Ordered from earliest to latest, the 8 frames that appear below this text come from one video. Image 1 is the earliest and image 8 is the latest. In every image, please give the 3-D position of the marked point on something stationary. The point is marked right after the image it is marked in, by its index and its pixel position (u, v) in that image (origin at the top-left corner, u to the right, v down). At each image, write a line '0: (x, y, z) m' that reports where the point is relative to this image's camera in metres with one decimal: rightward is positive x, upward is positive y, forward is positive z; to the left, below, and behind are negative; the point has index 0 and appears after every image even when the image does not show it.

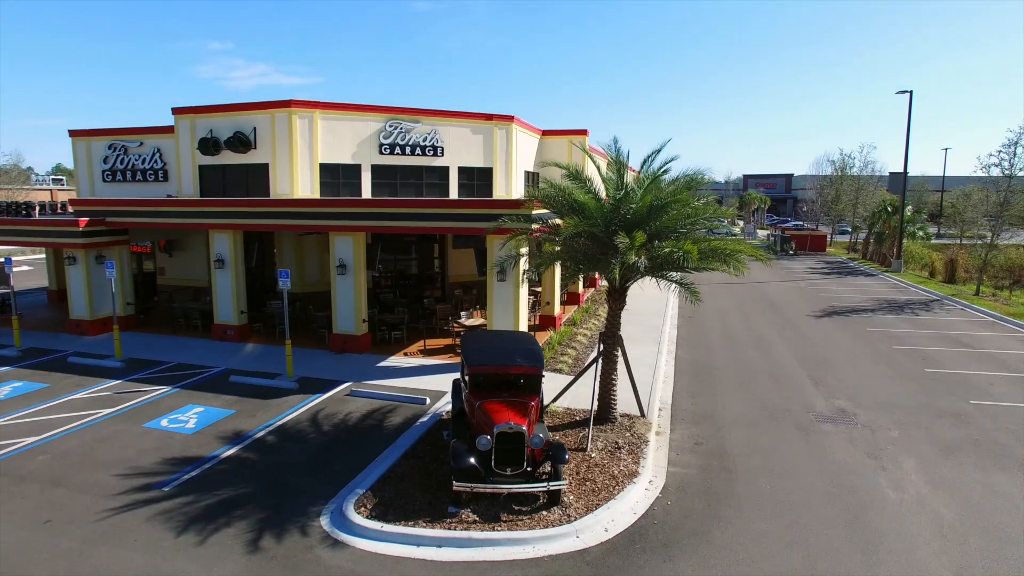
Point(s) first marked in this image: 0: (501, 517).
0: (0.0, -3.1, +8.9) m
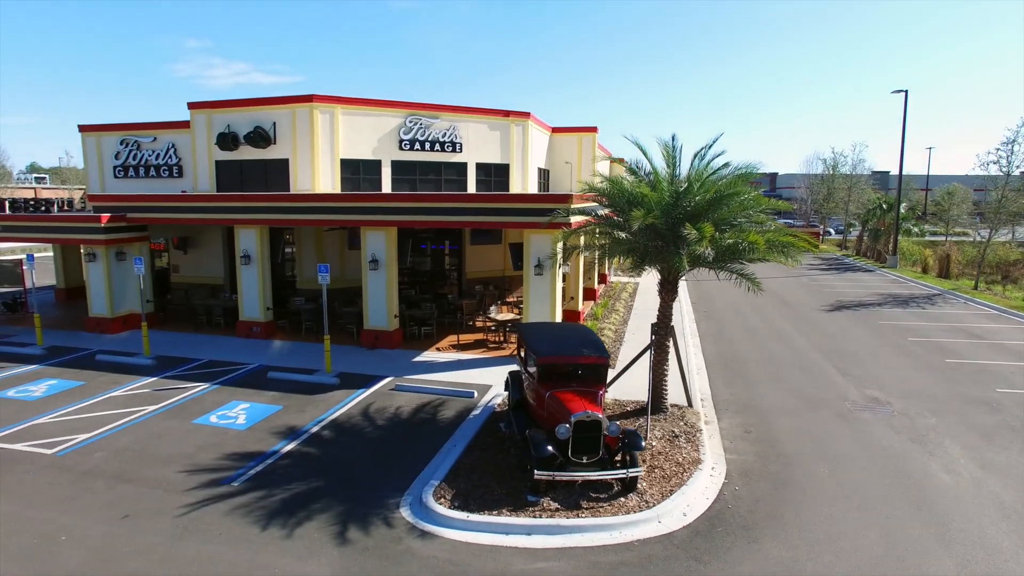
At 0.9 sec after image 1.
0: (+1.1, -3.0, +9.0) m
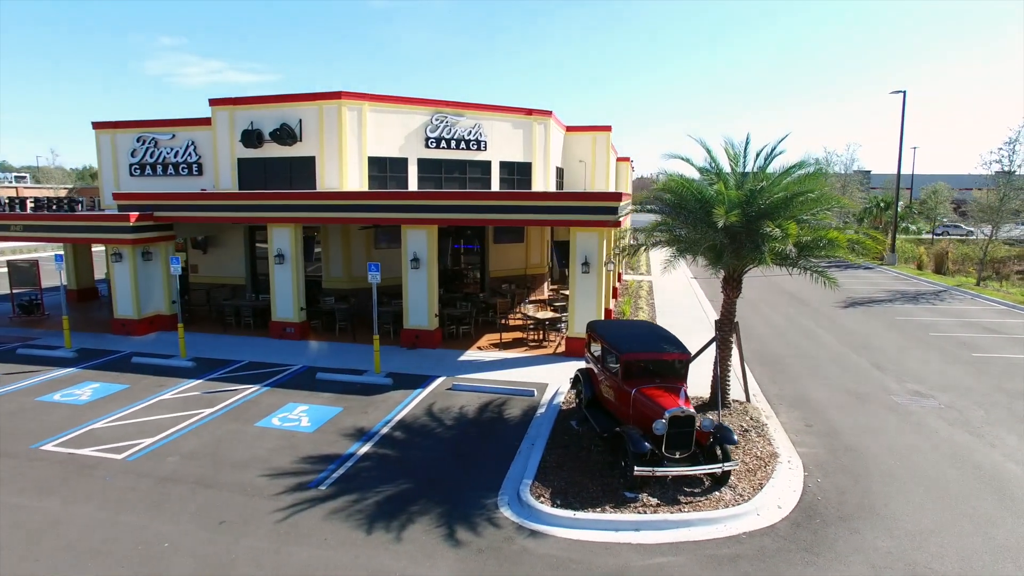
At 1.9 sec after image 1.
0: (+2.4, -2.9, +9.0) m
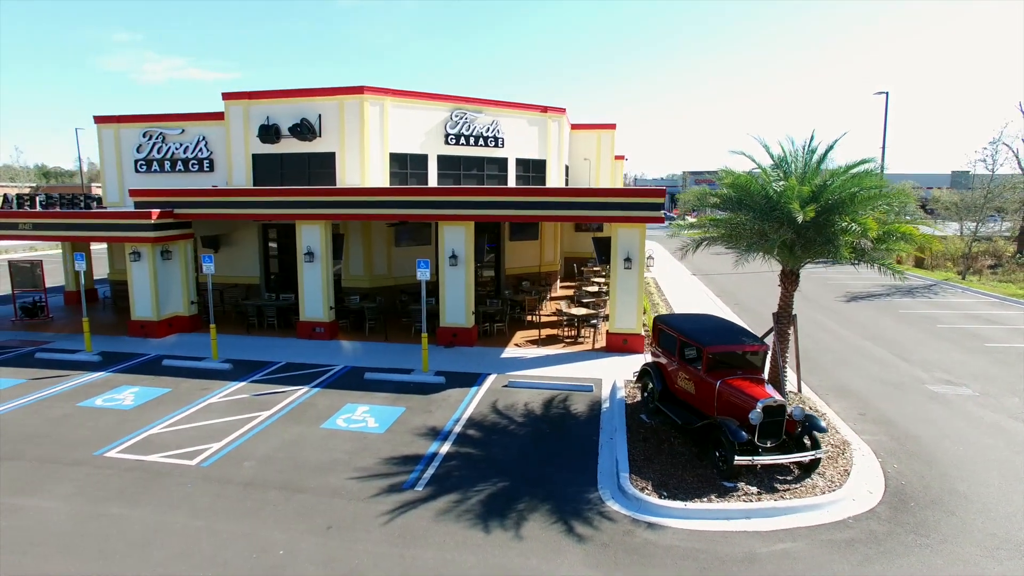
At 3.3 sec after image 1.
0: (+3.8, -2.8, +9.1) m
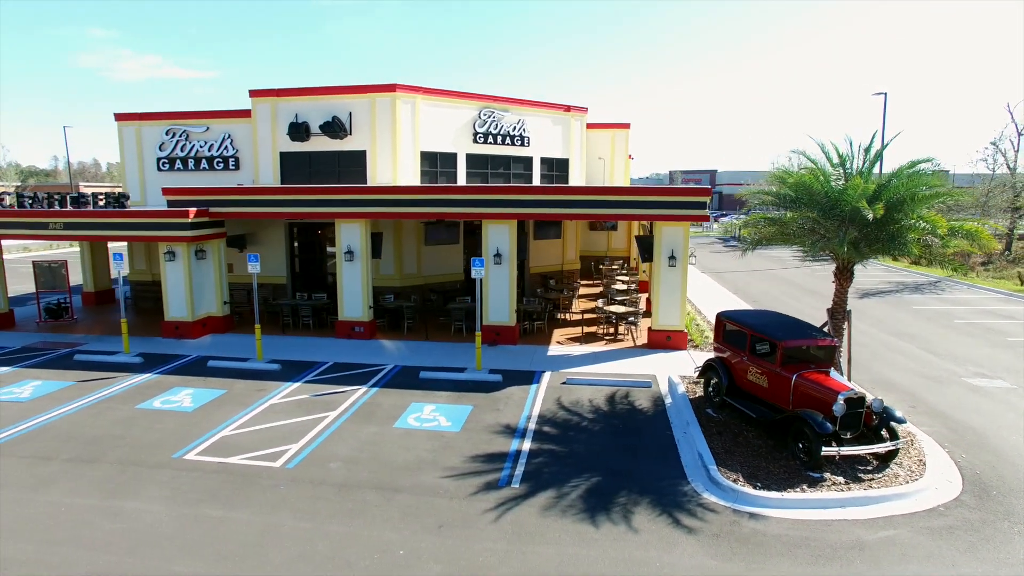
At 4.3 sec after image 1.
0: (+5.1, -2.8, +9.3) m
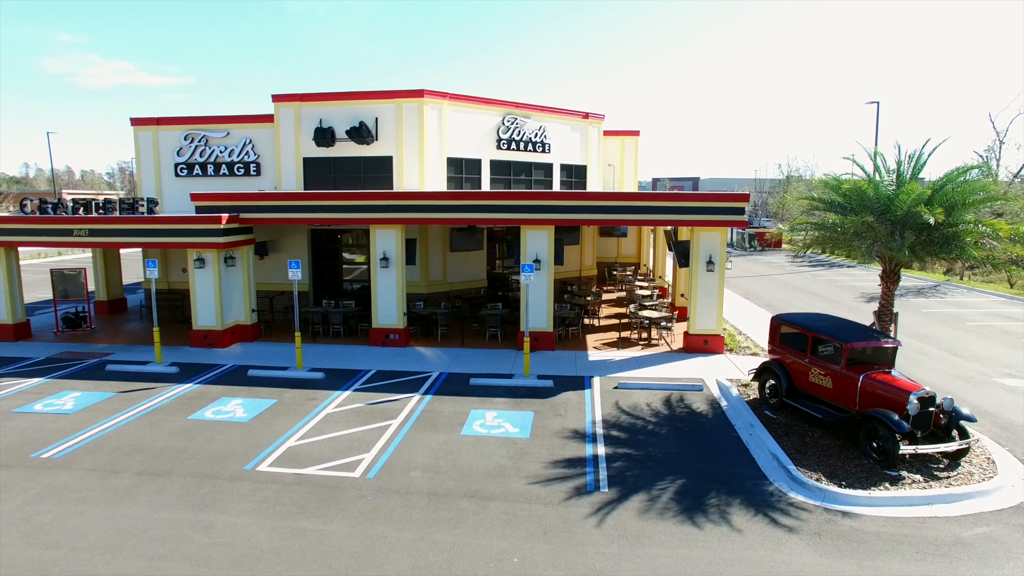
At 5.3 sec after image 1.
0: (+6.3, -2.8, +9.5) m
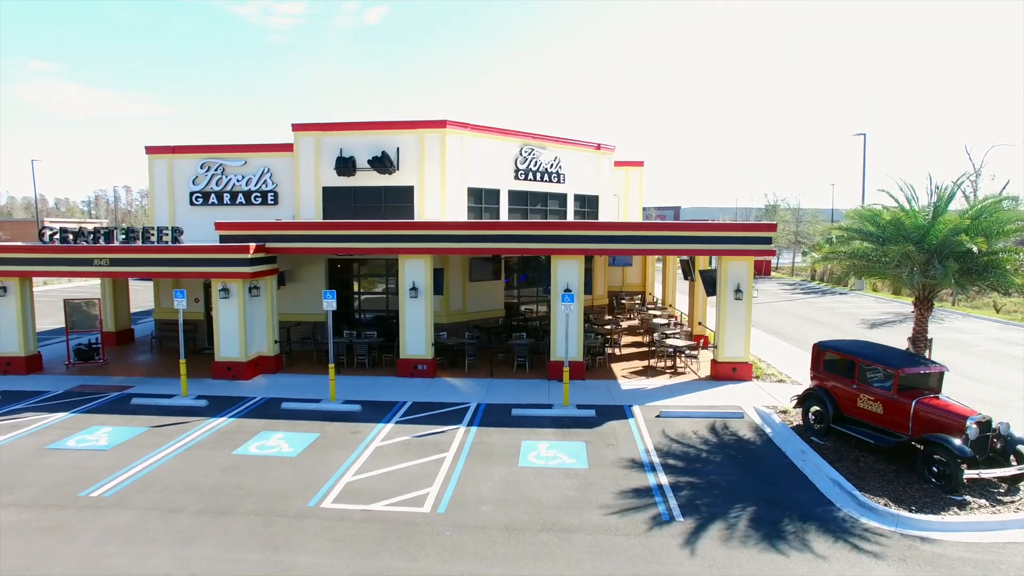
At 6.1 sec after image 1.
0: (+7.3, -3.2, +9.6) m
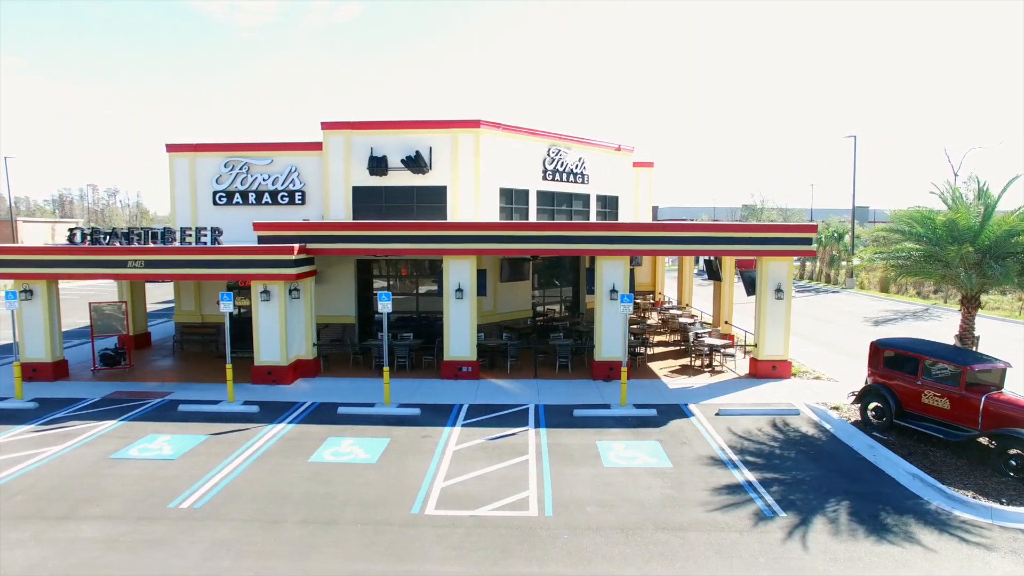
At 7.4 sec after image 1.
0: (+8.8, -3.1, +10.0) m
